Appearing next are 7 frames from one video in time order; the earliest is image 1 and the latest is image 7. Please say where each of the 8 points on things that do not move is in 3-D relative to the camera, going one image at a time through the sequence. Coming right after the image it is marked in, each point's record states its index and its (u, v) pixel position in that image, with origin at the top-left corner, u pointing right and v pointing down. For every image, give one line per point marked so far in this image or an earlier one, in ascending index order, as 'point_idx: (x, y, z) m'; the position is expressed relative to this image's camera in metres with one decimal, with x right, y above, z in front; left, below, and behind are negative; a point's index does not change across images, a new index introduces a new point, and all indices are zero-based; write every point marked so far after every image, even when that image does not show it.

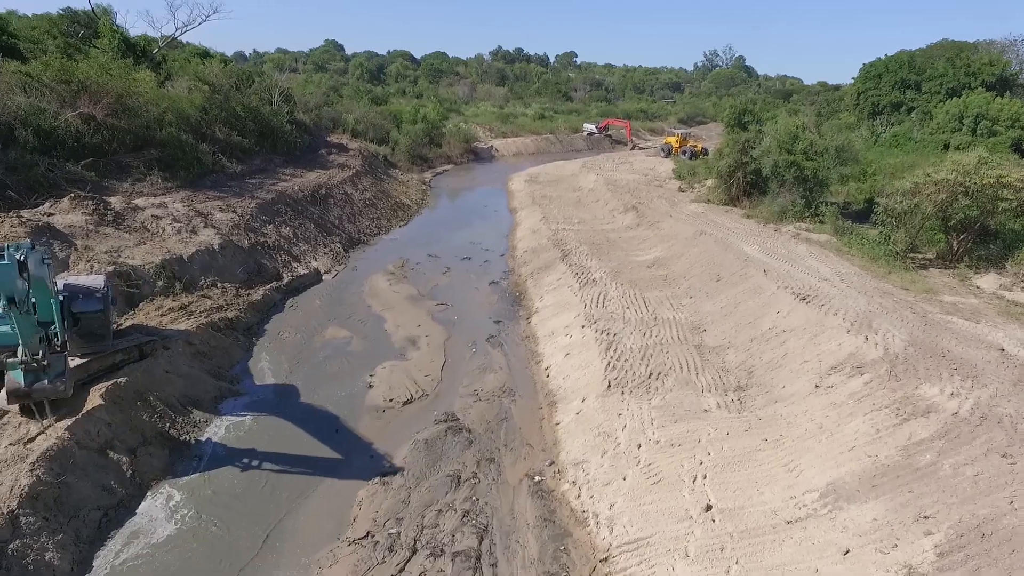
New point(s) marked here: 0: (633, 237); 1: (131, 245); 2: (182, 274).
0: (+3.8, +1.6, +19.7) m
1: (-8.2, +0.9, +13.2) m
2: (-7.1, +0.3, +13.4) m
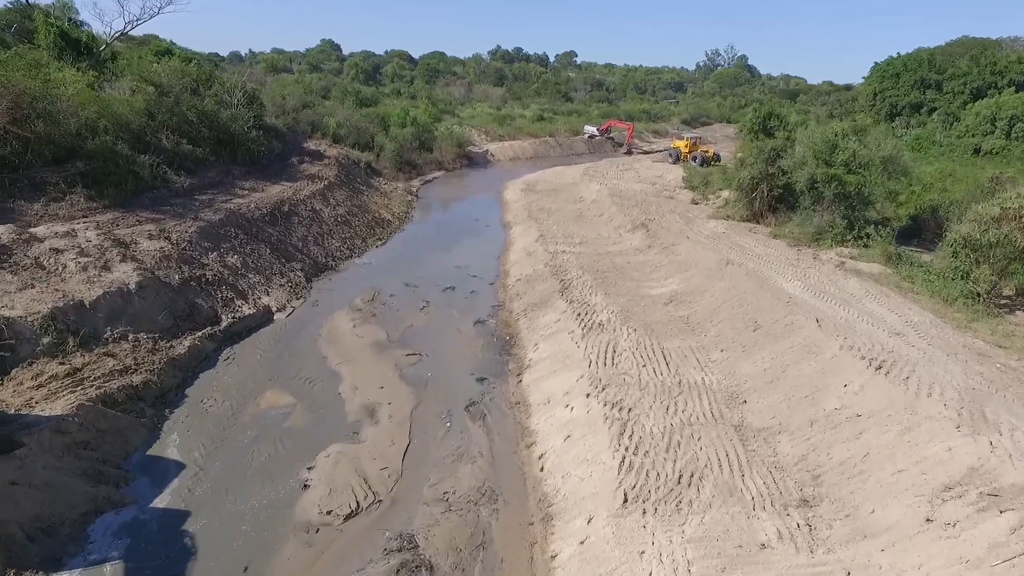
0: (+3.6, +0.7, +16.9) m
1: (-8.4, 0.0, +10.4) m
2: (-7.4, -0.6, +10.5) m
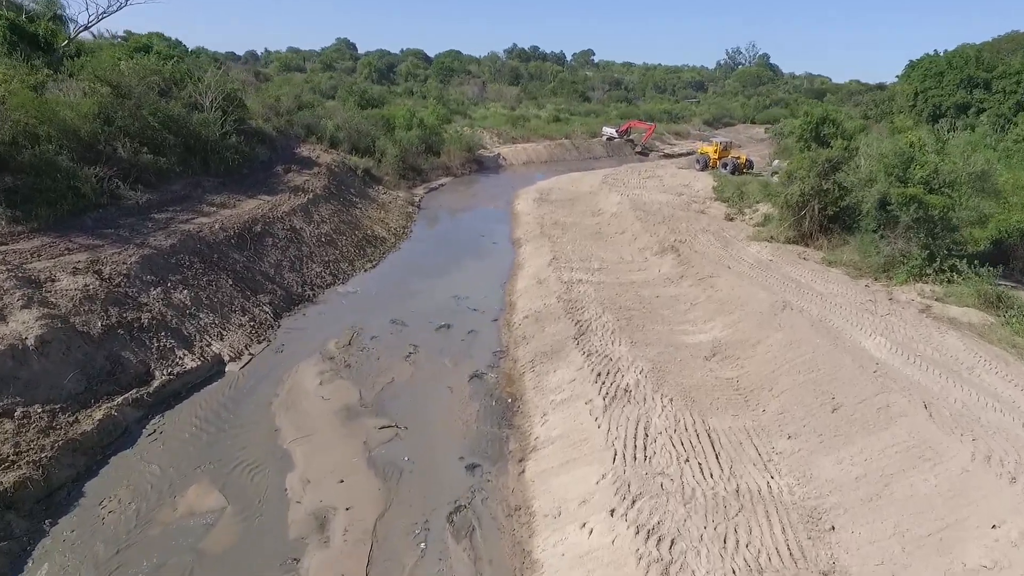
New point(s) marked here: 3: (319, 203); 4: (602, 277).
0: (+3.7, -0.2, +14.1) m
1: (-8.4, -0.9, +8.0) m
2: (-7.4, -1.5, +8.1) m
3: (-6.0, +2.7, +19.3) m
4: (+2.3, +0.3, +16.1) m
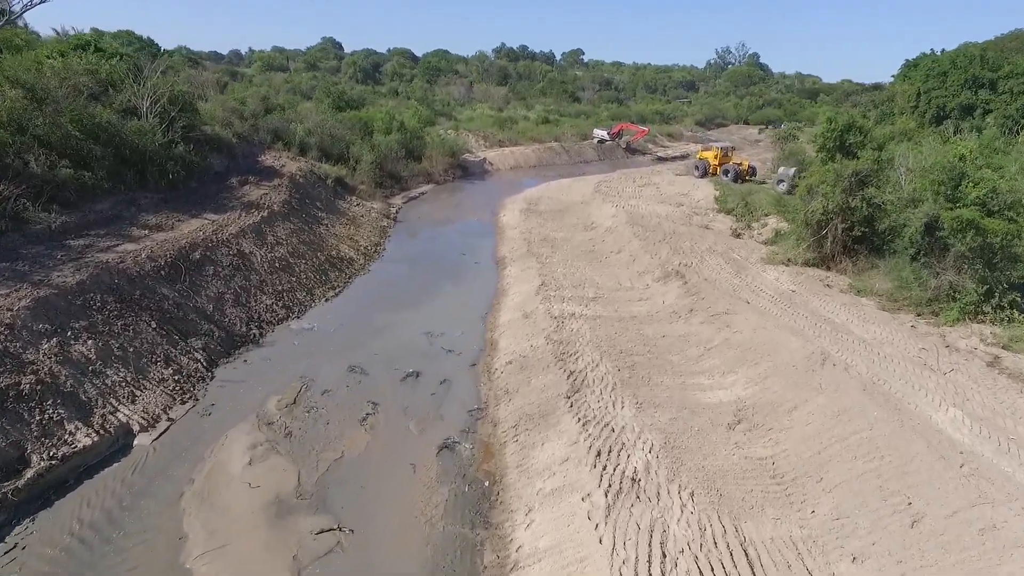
0: (+3.3, -1.0, +12.0) m
1: (-8.7, -1.7, +5.6) m
2: (-7.7, -2.3, +5.7) m
3: (-6.5, +1.9, +17.0) m
4: (+1.9, -0.5, +14.0) m
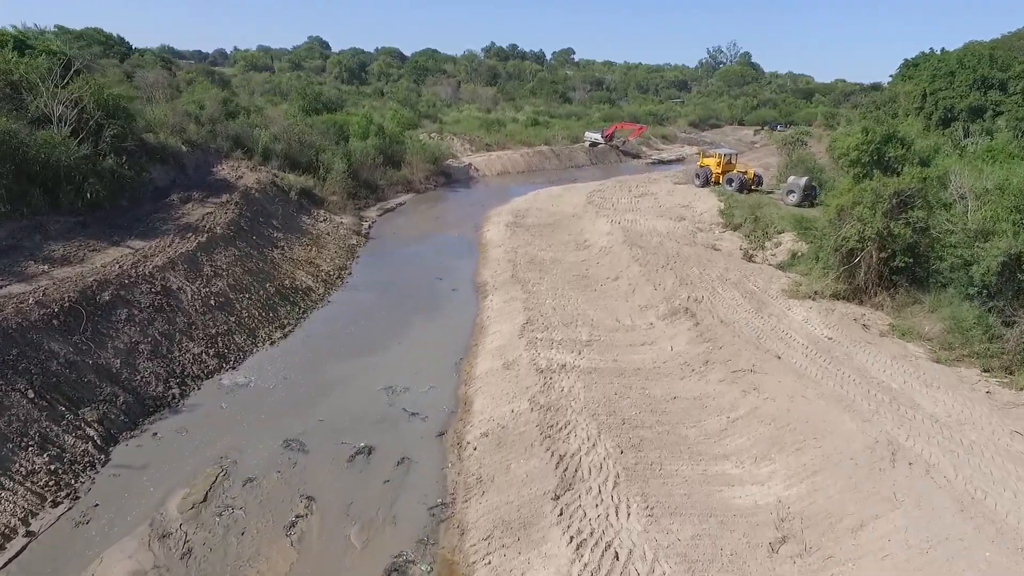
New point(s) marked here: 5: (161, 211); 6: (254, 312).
0: (+3.0, -1.8, +9.7) m
1: (-9.0, -2.6, +3.2) m
2: (-8.0, -3.2, +3.3) m
3: (-6.9, +1.0, +14.6) m
4: (+1.5, -1.3, +11.6) m
5: (-9.0, +2.0, +15.8) m
6: (-5.7, -0.5, +13.6) m
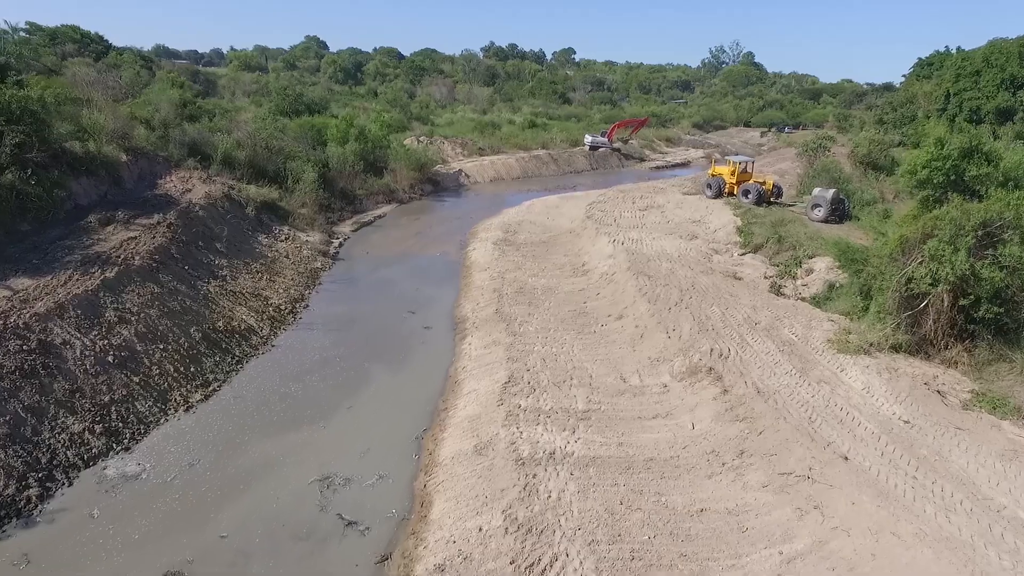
0: (+2.6, -2.7, +6.9) m
1: (-9.4, -3.5, +0.5) m
2: (-8.4, -4.0, +0.6) m
3: (-7.3, +0.1, +11.9) m
4: (+1.1, -2.2, +8.9) m
5: (-9.4, +1.1, +13.1) m
6: (-6.0, -1.4, +10.9) m
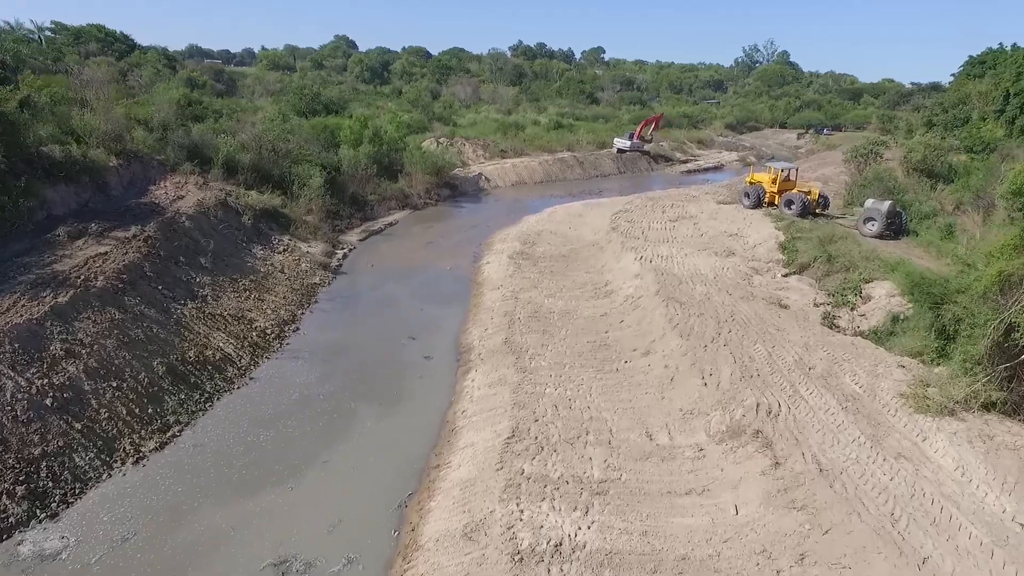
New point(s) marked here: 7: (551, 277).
0: (+2.5, -3.3, +5.1) m
1: (-9.8, -3.9, -0.8) m
2: (-8.8, -4.5, -0.7) m
3: (-7.2, -0.3, +10.5) m
4: (+1.1, -2.8, +7.2) m
5: (-9.1, +0.7, +11.8) m
6: (-6.0, -1.9, +9.4) m
7: (+1.1, +0.3, +16.8) m
